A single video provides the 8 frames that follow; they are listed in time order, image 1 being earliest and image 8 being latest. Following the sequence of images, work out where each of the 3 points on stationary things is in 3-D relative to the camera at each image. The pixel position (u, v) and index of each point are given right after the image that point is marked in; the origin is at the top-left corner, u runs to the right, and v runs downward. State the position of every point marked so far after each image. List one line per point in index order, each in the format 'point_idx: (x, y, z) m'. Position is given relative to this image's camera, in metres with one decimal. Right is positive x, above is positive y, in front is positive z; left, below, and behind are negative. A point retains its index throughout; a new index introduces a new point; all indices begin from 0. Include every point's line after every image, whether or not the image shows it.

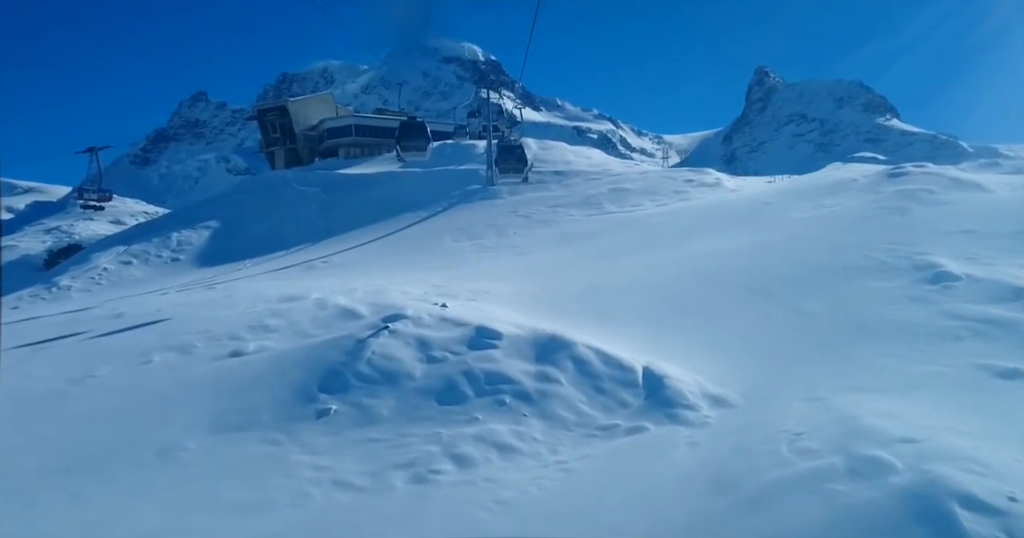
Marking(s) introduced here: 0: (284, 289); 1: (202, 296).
0: (-3.8, -0.3, +10.5) m
1: (-5.1, -0.5, +10.4) m
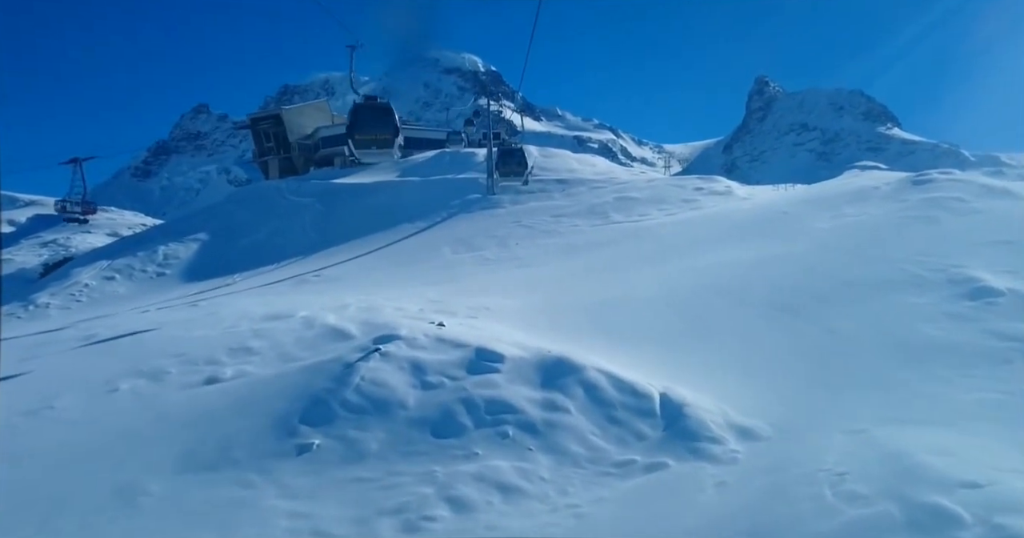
0: (-3.7, -0.6, +9.8) m
1: (-5.1, -0.7, +9.8) m
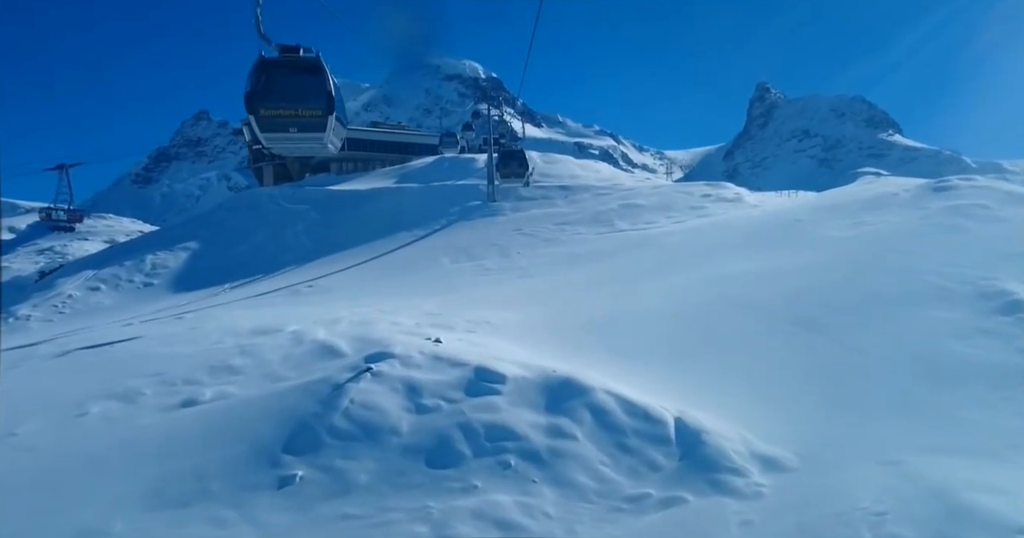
0: (-3.7, -0.7, +9.3) m
1: (-5.0, -0.9, +9.3) m
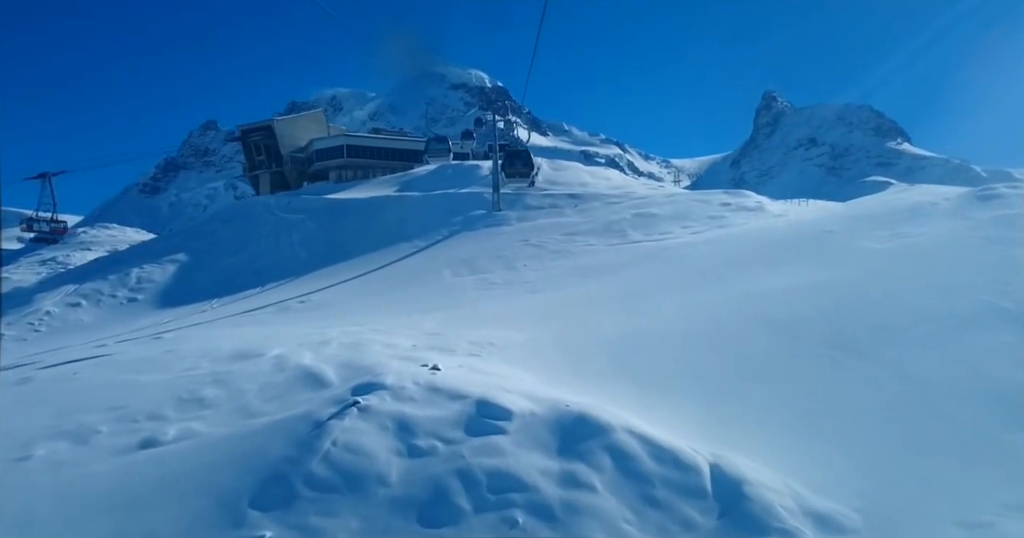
0: (-3.6, -1.0, +8.5) m
1: (-4.9, -1.1, +8.5) m
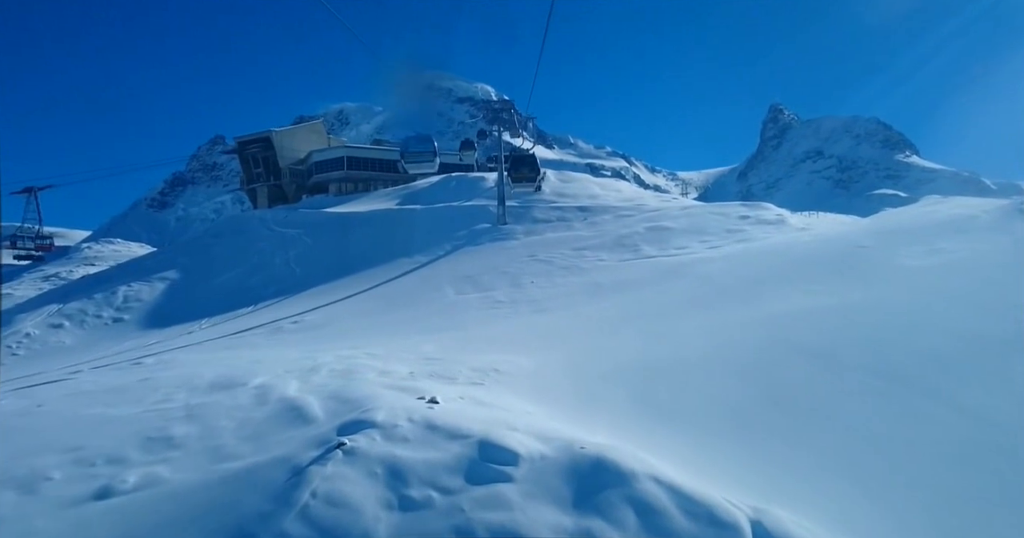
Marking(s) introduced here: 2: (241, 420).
0: (-3.5, -1.2, +7.8) m
1: (-4.9, -1.3, +7.8) m
2: (-2.5, -1.4, +5.9) m
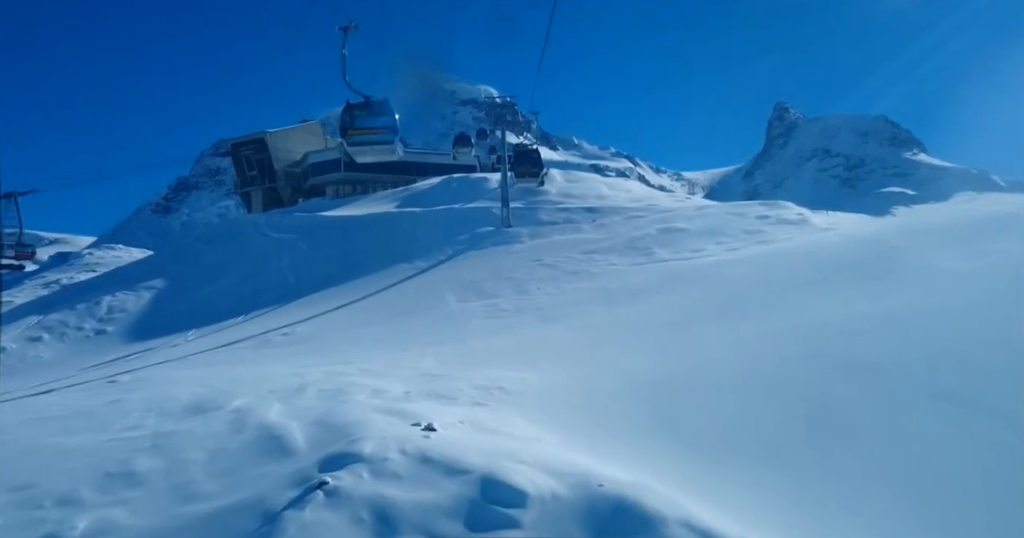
0: (-3.5, -1.3, +7.2) m
1: (-4.8, -1.5, +7.2) m
2: (-2.4, -1.5, +5.2) m
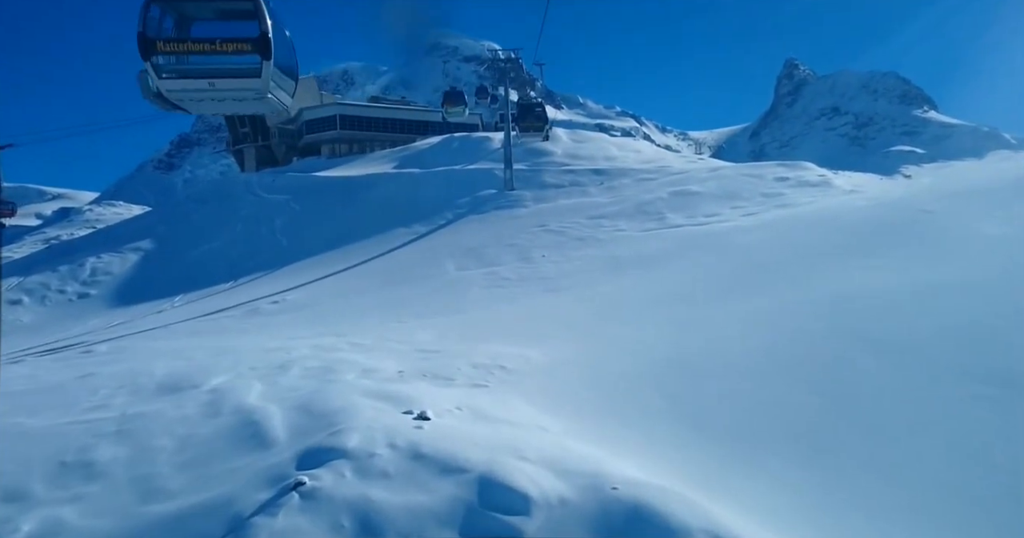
0: (-3.5, -1.0, +6.7) m
1: (-4.8, -1.1, +6.7) m
2: (-2.4, -1.2, +4.7) m
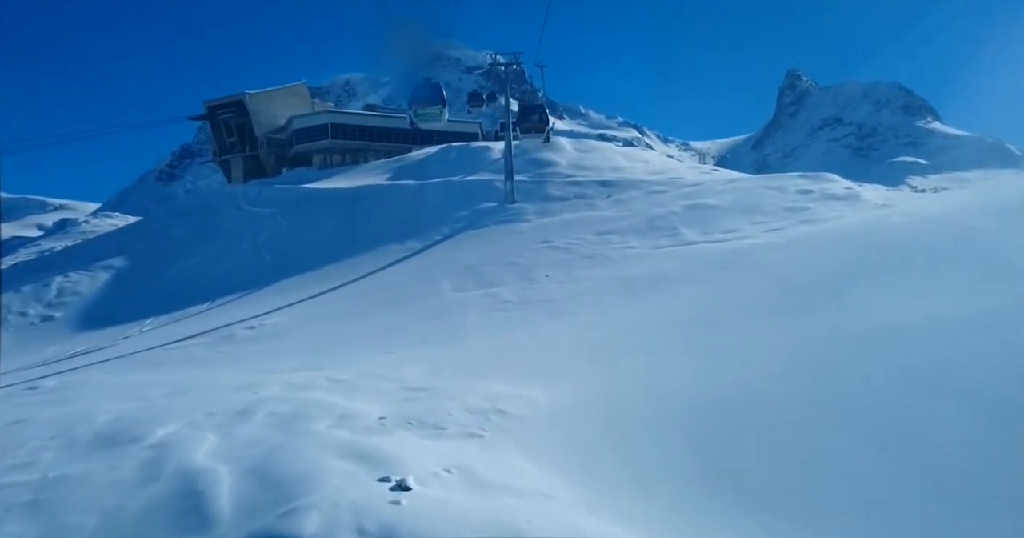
0: (-3.4, -1.2, +5.8) m
1: (-4.8, -1.3, +5.8) m
2: (-2.4, -1.5, +3.9) m
